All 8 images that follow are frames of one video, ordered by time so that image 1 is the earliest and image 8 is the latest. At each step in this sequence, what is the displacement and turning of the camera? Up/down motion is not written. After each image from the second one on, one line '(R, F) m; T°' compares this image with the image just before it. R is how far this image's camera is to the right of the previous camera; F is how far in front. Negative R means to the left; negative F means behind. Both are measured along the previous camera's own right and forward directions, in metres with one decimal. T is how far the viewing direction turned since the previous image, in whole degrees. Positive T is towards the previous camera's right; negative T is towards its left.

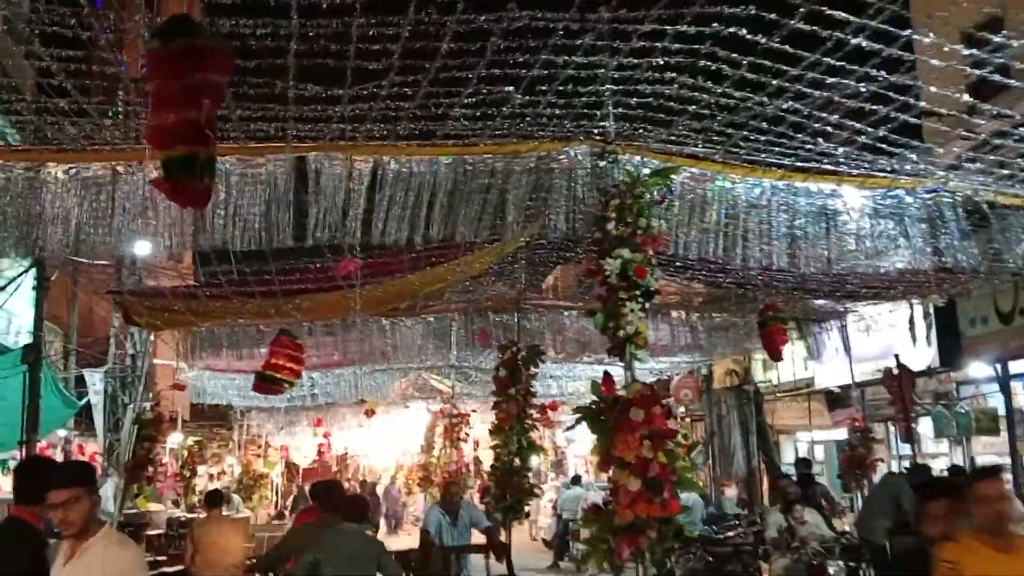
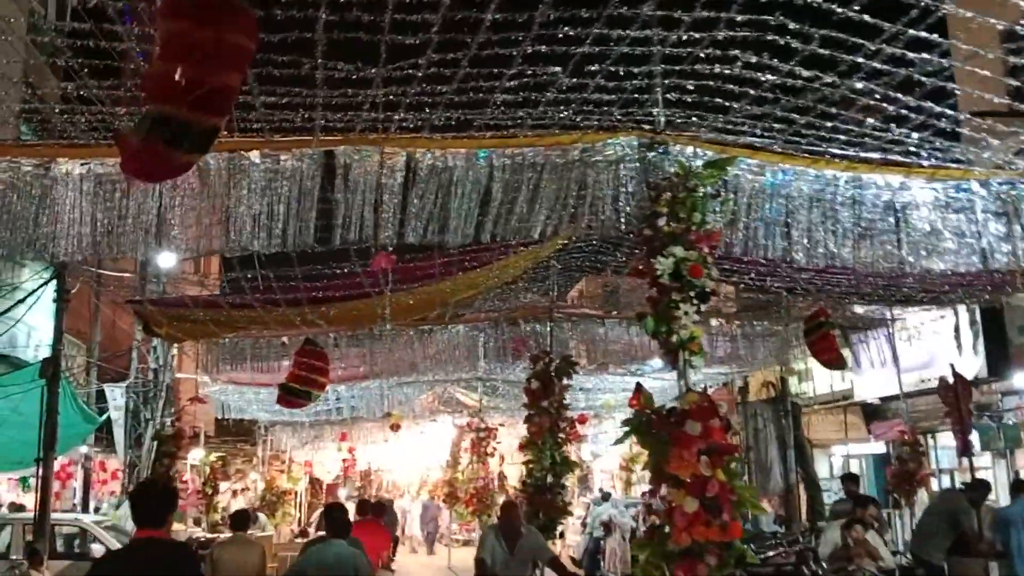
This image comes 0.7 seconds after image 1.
(-0.1, +0.4) m; -1°
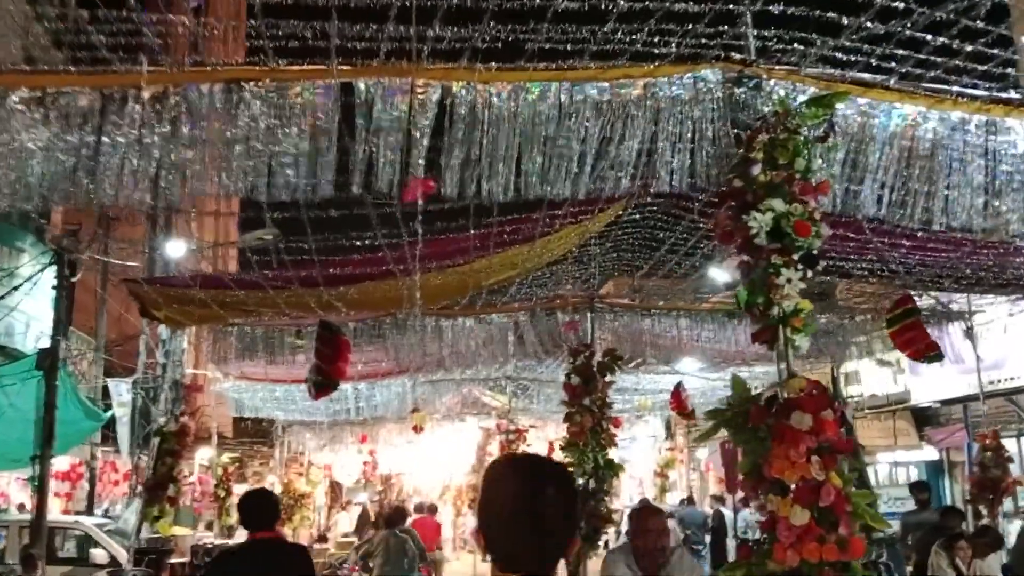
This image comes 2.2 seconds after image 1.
(-0.1, +0.8) m; -1°
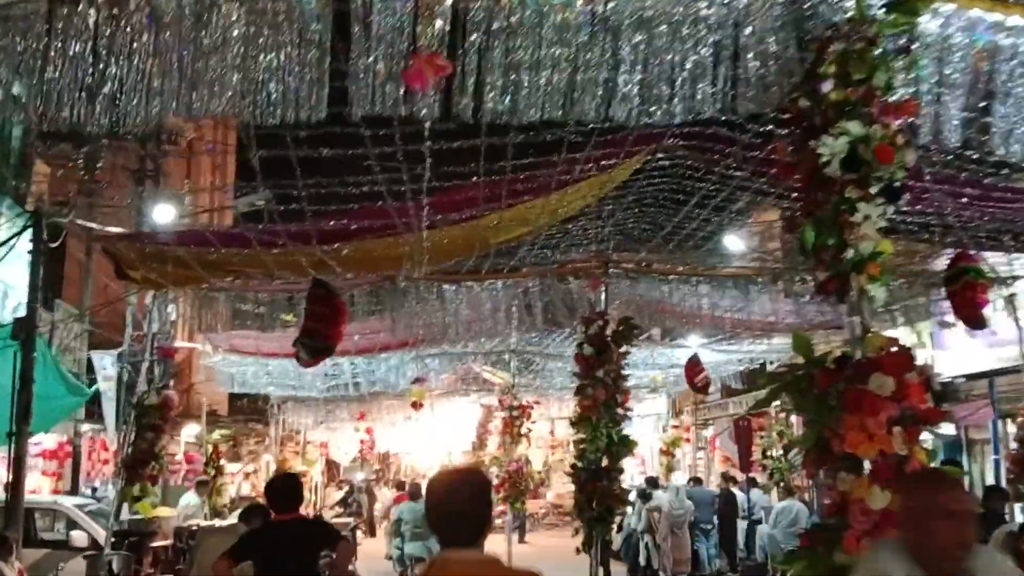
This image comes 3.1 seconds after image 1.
(-0.1, +0.6) m; 0°
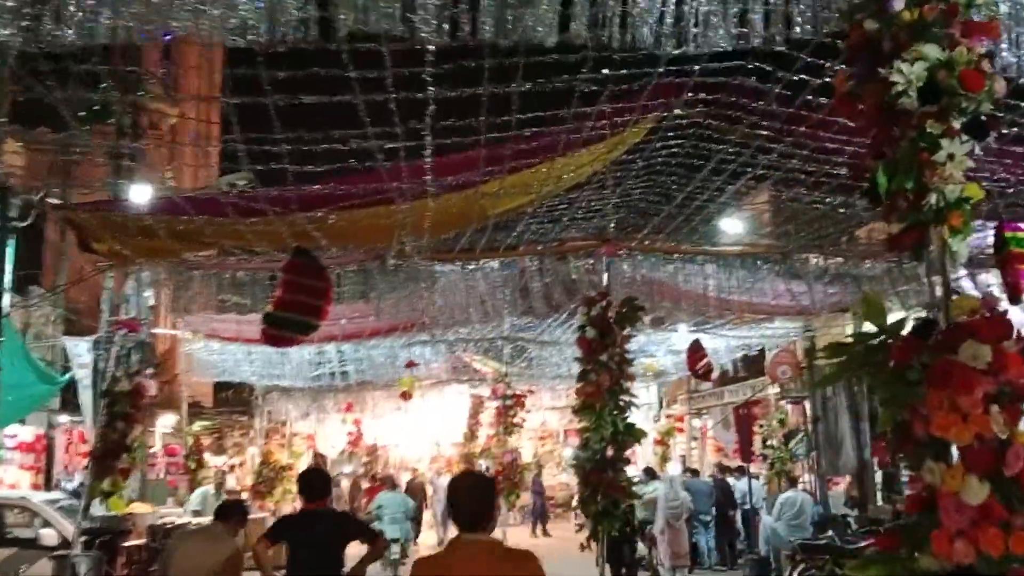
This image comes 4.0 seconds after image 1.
(-0.1, +0.5) m; +1°
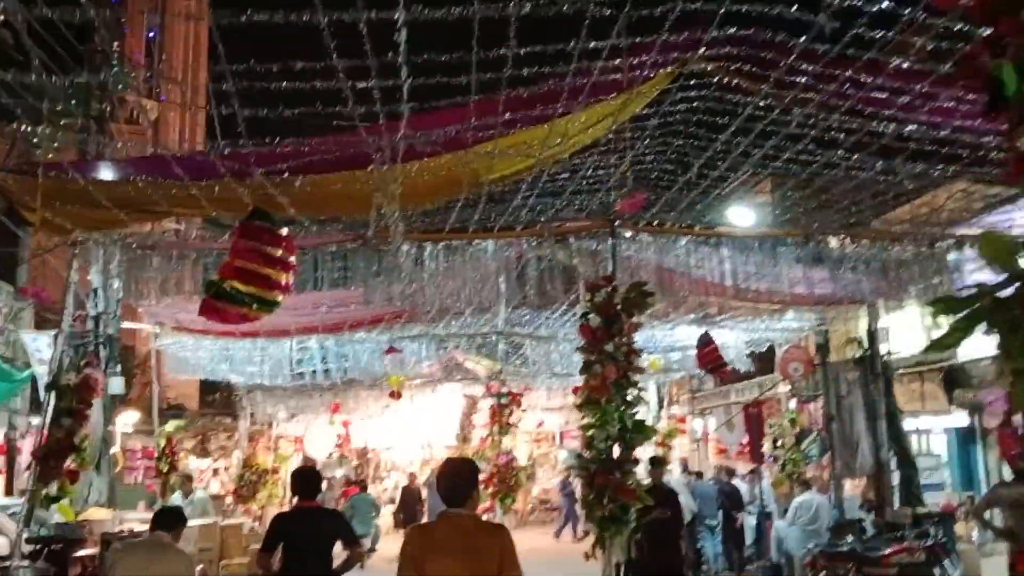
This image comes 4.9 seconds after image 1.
(0.0, +0.7) m; 0°
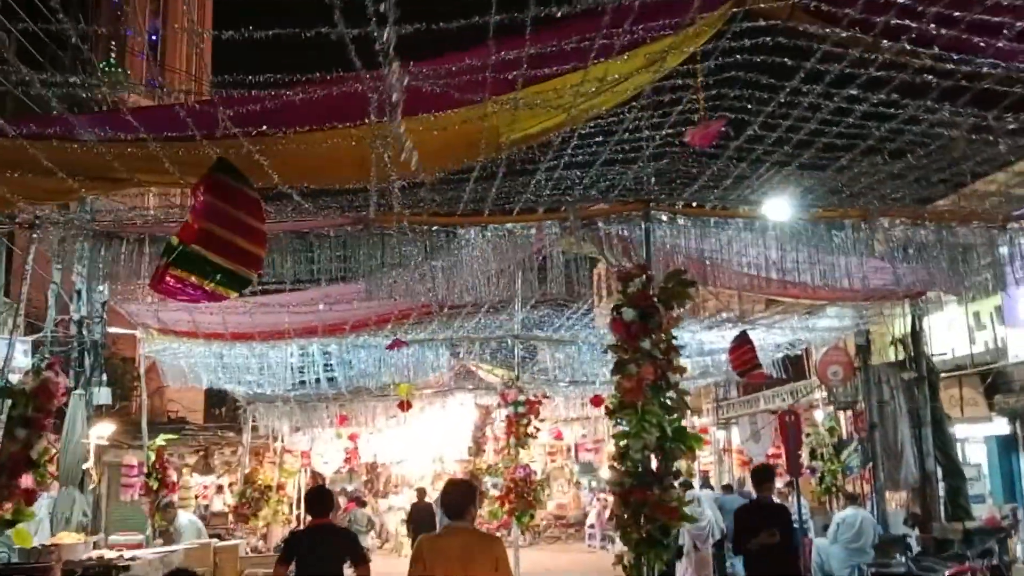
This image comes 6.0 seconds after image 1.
(-0.1, +0.8) m; -1°
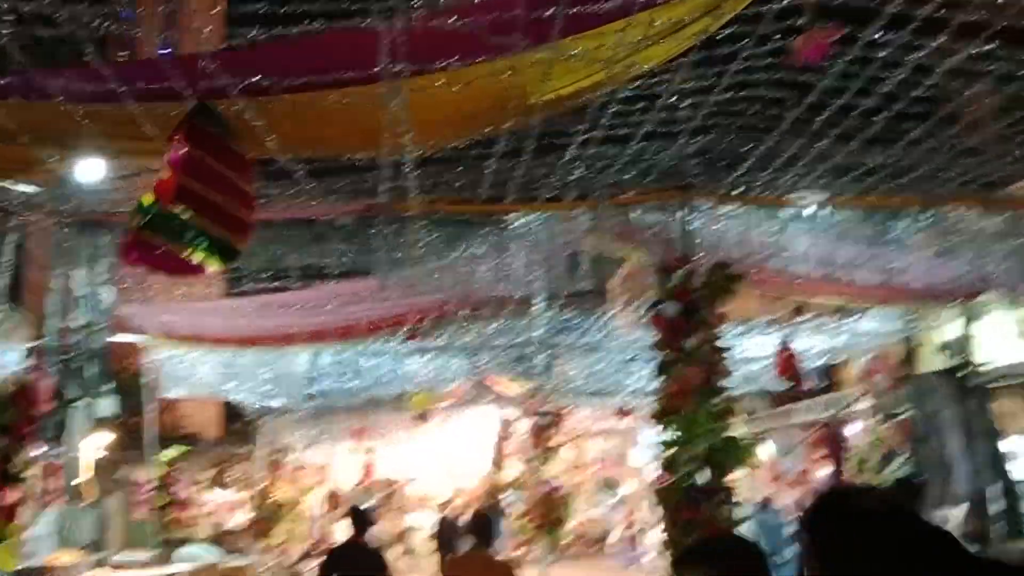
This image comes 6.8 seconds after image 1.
(-0.1, +0.5) m; -1°
